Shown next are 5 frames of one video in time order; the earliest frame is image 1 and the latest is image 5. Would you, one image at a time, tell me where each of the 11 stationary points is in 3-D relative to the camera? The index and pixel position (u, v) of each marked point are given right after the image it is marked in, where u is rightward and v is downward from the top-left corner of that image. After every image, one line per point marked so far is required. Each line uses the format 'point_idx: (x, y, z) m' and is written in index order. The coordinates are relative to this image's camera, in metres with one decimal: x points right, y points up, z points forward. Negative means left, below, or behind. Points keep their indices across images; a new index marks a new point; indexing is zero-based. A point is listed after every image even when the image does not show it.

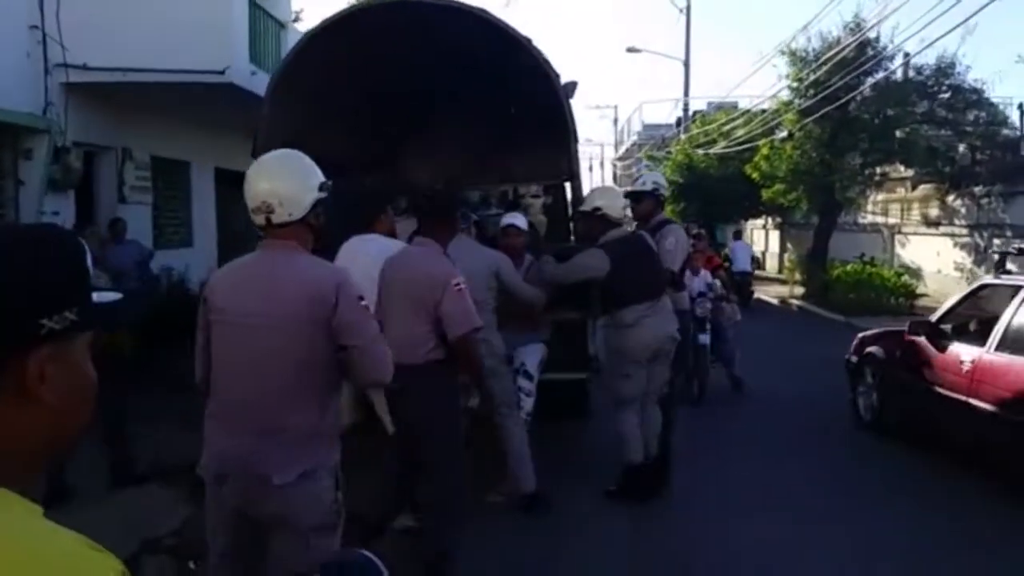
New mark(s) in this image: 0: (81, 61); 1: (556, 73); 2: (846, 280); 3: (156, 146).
0: (-3.6, +1.9, +9.7) m
1: (+0.3, +1.4, +7.4) m
2: (+5.5, +0.1, +19.4) m
3: (-3.5, +1.4, +11.5) m
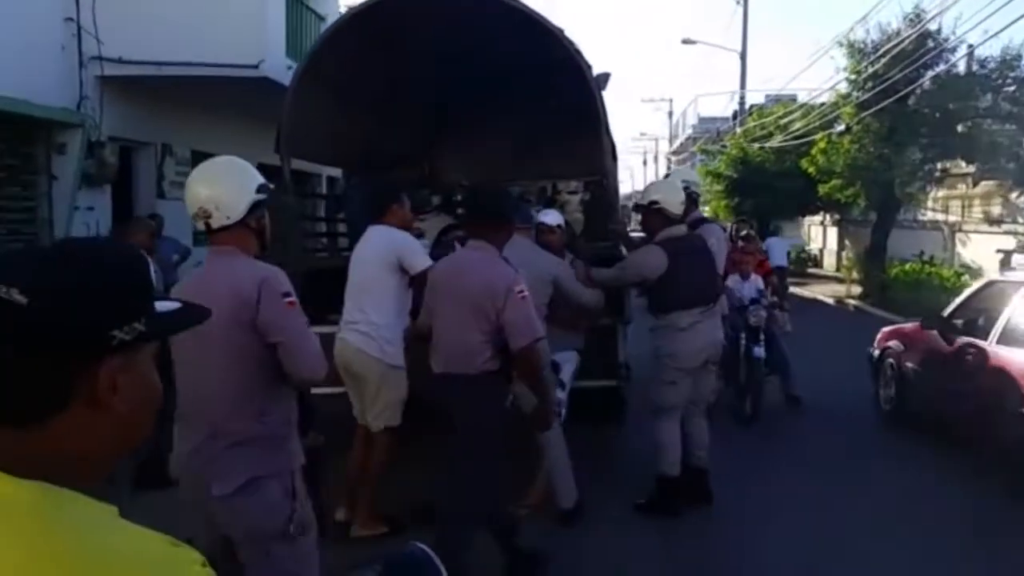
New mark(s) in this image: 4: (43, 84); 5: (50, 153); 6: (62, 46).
0: (-3.3, +1.9, +9.6) m
1: (+0.5, +1.4, +7.1) m
2: (+6.3, +0.2, +18.8) m
3: (-3.1, +1.4, +11.5) m
4: (-3.6, +1.5, +8.9) m
5: (-3.5, +1.0, +8.9) m
6: (-3.5, +1.9, +9.1) m
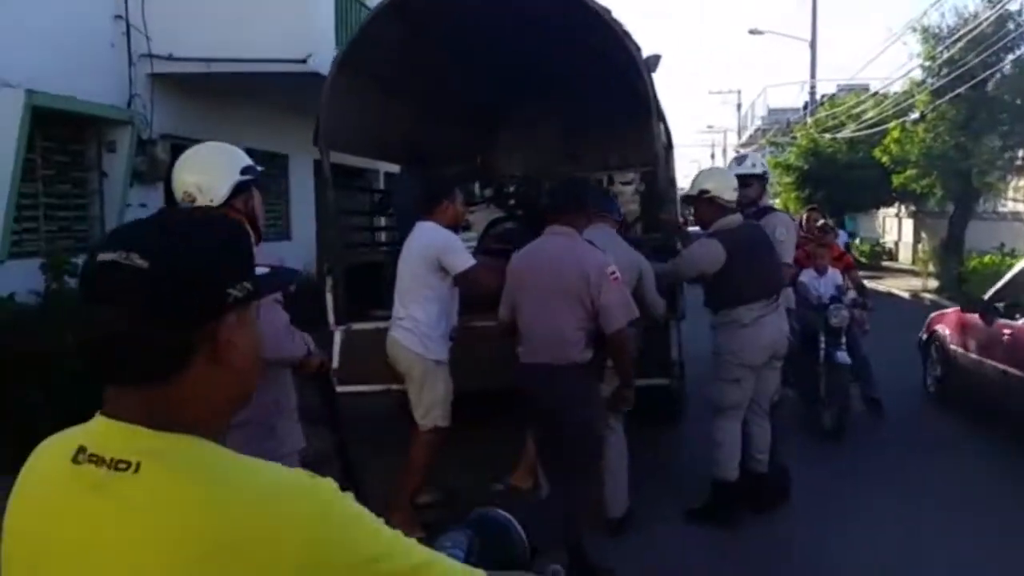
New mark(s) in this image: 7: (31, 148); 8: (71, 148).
0: (-2.8, +1.9, +9.6) m
1: (+0.7, +1.4, +6.8) m
2: (+7.3, +0.3, +18.1) m
3: (-2.5, +1.4, +11.4) m
4: (-3.2, +1.5, +8.8) m
5: (-3.1, +1.0, +8.9) m
6: (-3.1, +1.9, +9.0) m
7: (-3.4, +1.0, +8.2) m
8: (-3.2, +1.0, +8.6) m
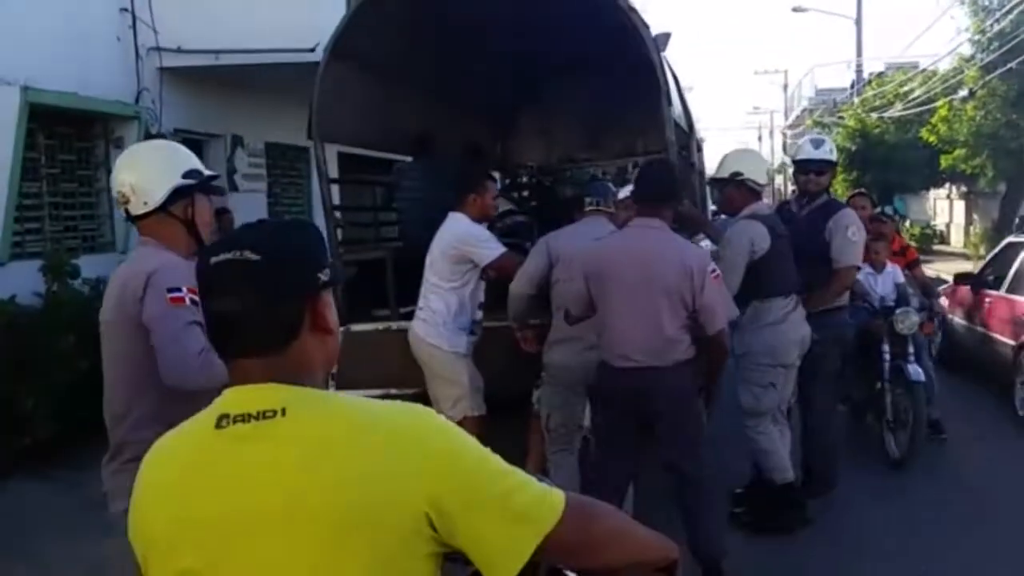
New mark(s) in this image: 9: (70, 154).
0: (-2.7, +2.0, +9.4) m
1: (+0.7, +1.4, +6.5) m
2: (+7.9, +0.5, +17.4) m
3: (-2.3, +1.5, +11.2) m
4: (-3.1, +1.6, +8.7) m
5: (-3.0, +1.0, +8.7) m
6: (-3.0, +1.9, +8.9) m
7: (-3.3, +1.0, +8.0) m
8: (-3.1, +1.0, +8.4) m
9: (-3.2, +1.0, +8.4) m
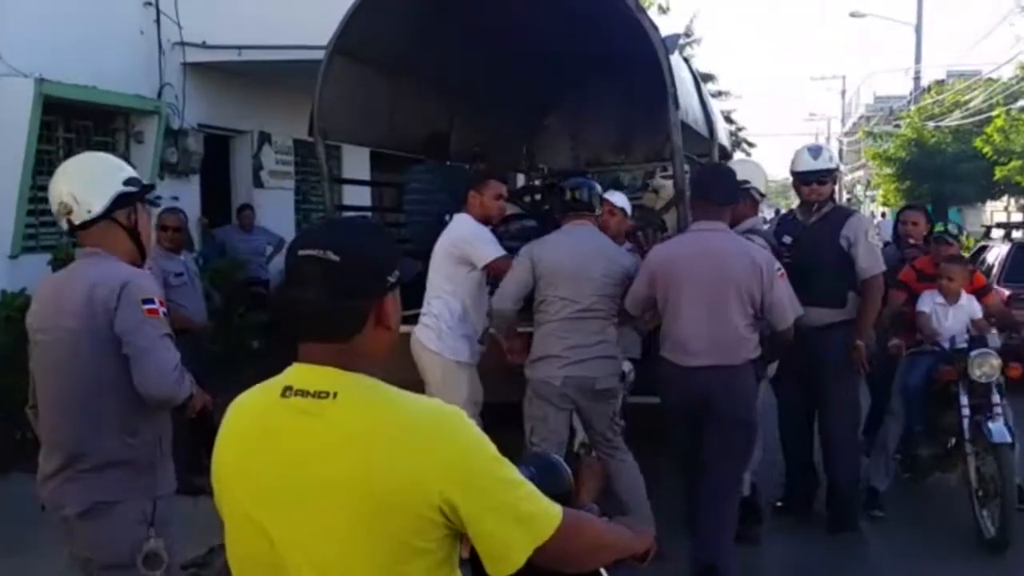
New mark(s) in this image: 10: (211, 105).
0: (-2.5, +2.0, +9.4) m
1: (+0.8, +1.4, +6.3) m
2: (+8.5, +0.3, +16.8) m
3: (-2.0, +1.5, +11.1) m
4: (-2.9, +1.6, +8.7) m
5: (-2.8, +1.1, +8.7) m
6: (-2.8, +1.9, +8.9) m
7: (-3.2, +1.0, +8.0) m
8: (-3.0, +1.1, +8.5) m
9: (-3.0, +1.0, +8.4) m
10: (-2.5, +1.5, +9.7) m
